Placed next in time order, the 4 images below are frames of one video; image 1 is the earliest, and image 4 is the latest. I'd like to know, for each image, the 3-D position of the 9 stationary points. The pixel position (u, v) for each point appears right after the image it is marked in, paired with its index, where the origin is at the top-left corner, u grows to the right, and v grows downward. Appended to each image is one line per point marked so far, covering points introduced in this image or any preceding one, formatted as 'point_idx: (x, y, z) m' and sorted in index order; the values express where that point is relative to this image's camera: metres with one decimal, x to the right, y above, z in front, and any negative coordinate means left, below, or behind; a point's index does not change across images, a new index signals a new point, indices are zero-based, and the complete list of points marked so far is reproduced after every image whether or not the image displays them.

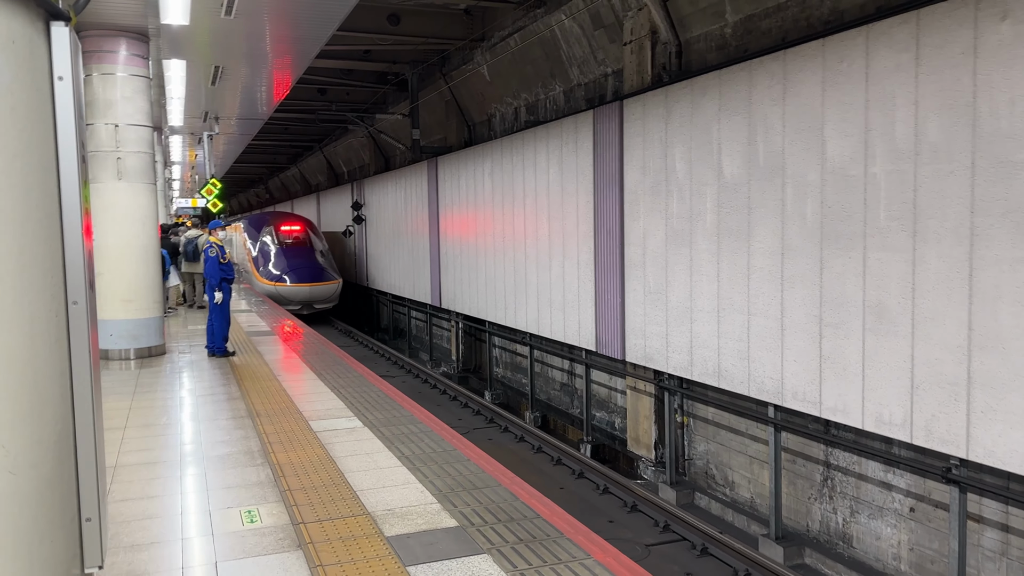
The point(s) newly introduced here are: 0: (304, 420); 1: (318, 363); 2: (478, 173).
0: (-1.6, -1.0, +5.9) m
1: (-2.1, -0.8, +8.4) m
2: (-0.5, +1.8, +12.0) m
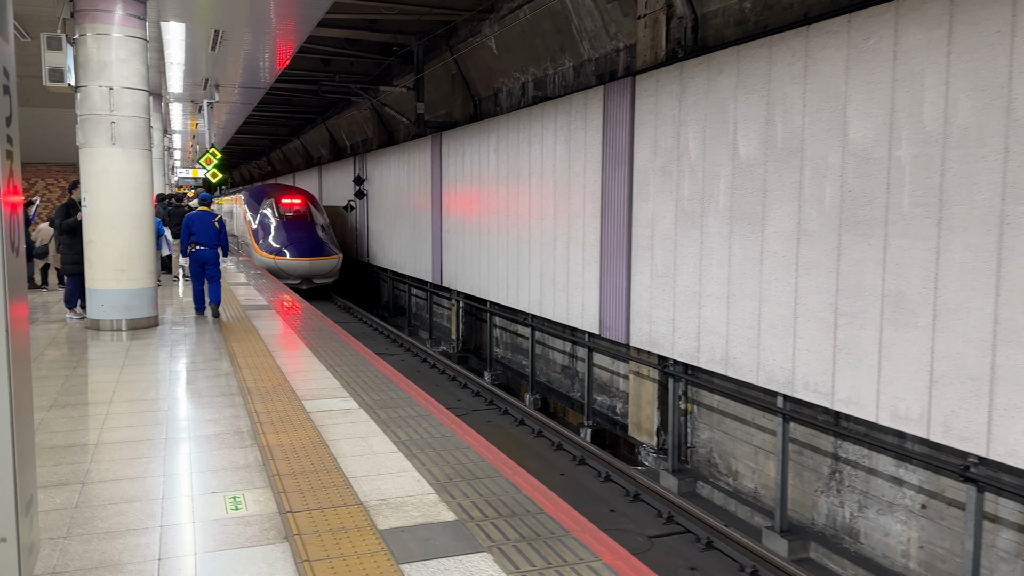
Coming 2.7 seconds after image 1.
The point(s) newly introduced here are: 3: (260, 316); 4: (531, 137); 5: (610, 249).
0: (-1.6, -0.8, +5.7) m
1: (-2.1, -0.6, +8.2) m
2: (-0.4, +2.1, +11.7) m
3: (-3.3, -0.4, +10.2) m
4: (+0.2, +2.0, +10.1) m
5: (+1.0, +0.4, +8.2) m
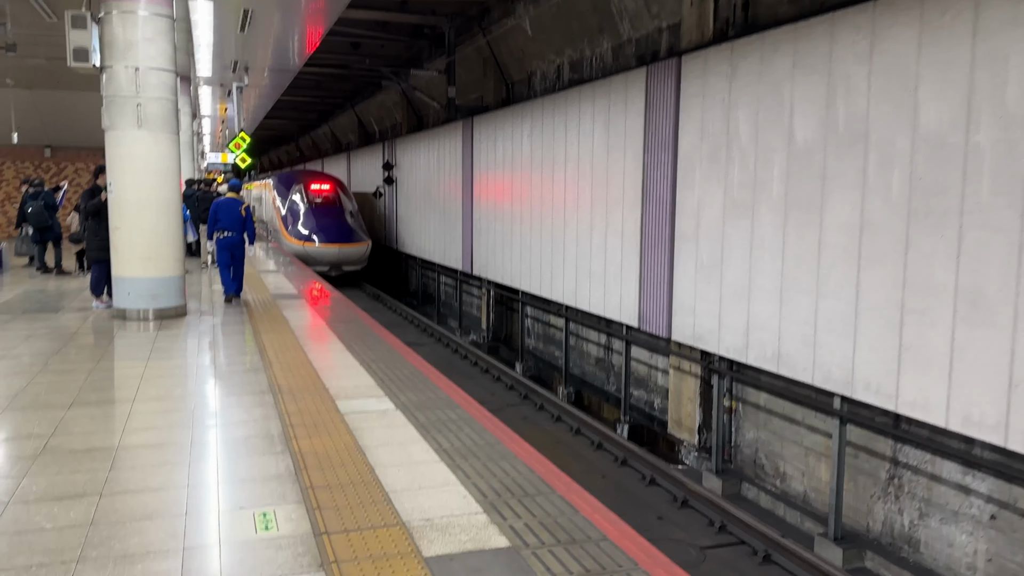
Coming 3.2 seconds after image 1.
0: (-1.3, -0.8, +5.5) m
1: (-1.7, -0.4, +8.0) m
2: (+0.1, +2.2, +11.4) m
3: (-2.9, -0.2, +10.1) m
4: (+0.7, +2.1, +9.7) m
5: (+1.4, +0.5, +7.9) m
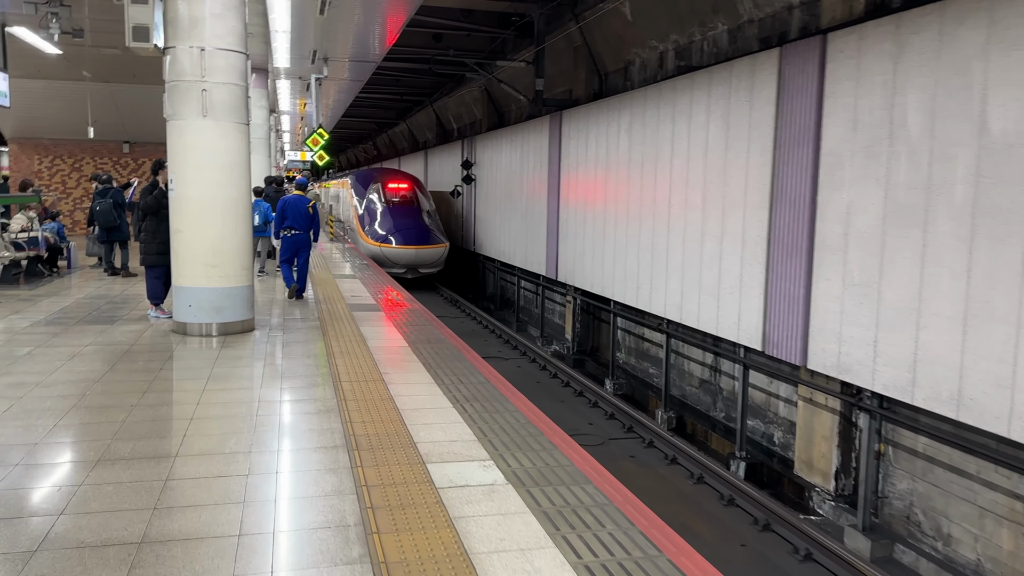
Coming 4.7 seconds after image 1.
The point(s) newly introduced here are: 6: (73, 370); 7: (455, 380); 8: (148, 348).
0: (-0.6, -0.9, +4.6) m
1: (-0.8, -0.5, +7.2) m
2: (+1.4, +2.1, +10.3) m
3: (-1.8, -0.3, +9.3) m
4: (+1.8, +1.9, +8.6) m
5: (+2.4, +0.3, +6.8) m
6: (-3.0, -0.6, +5.4) m
7: (-0.3, -0.7, +5.9) m
8: (-2.9, -0.5, +6.1) m
